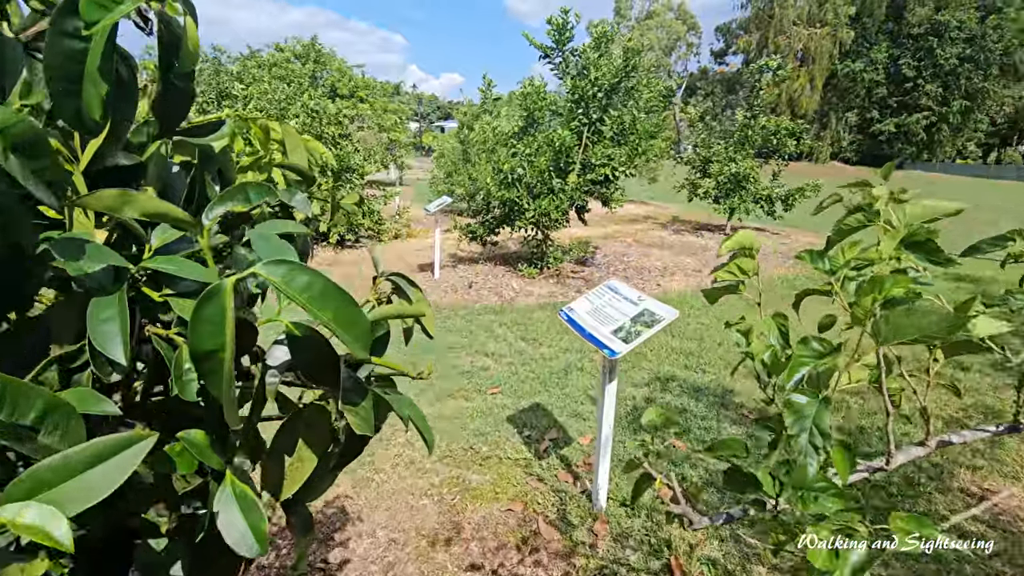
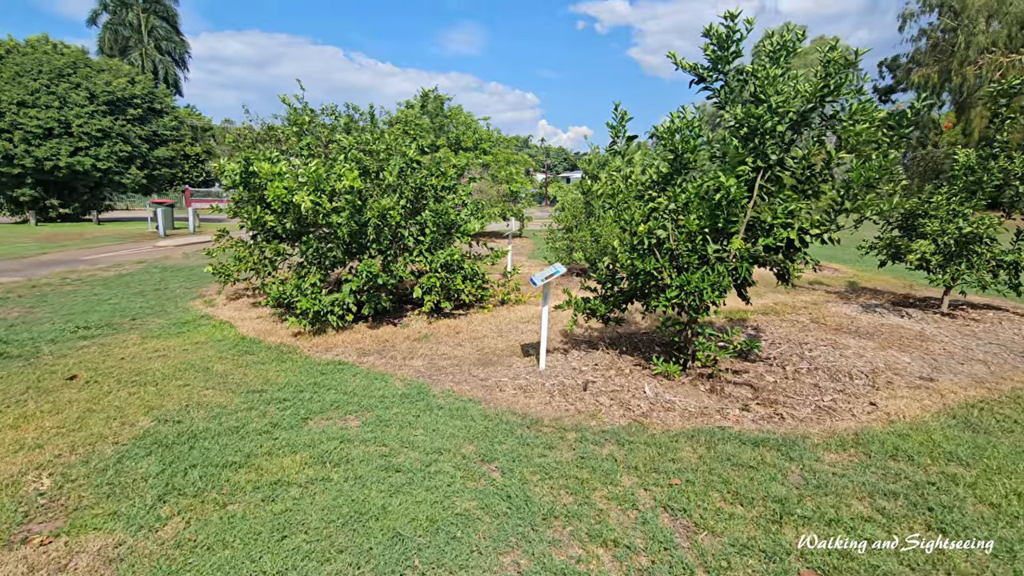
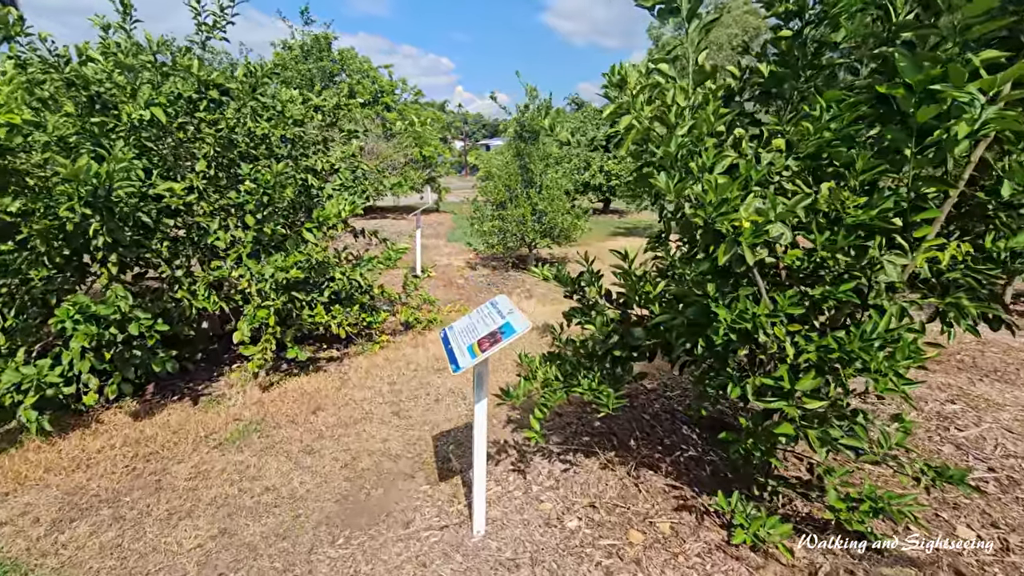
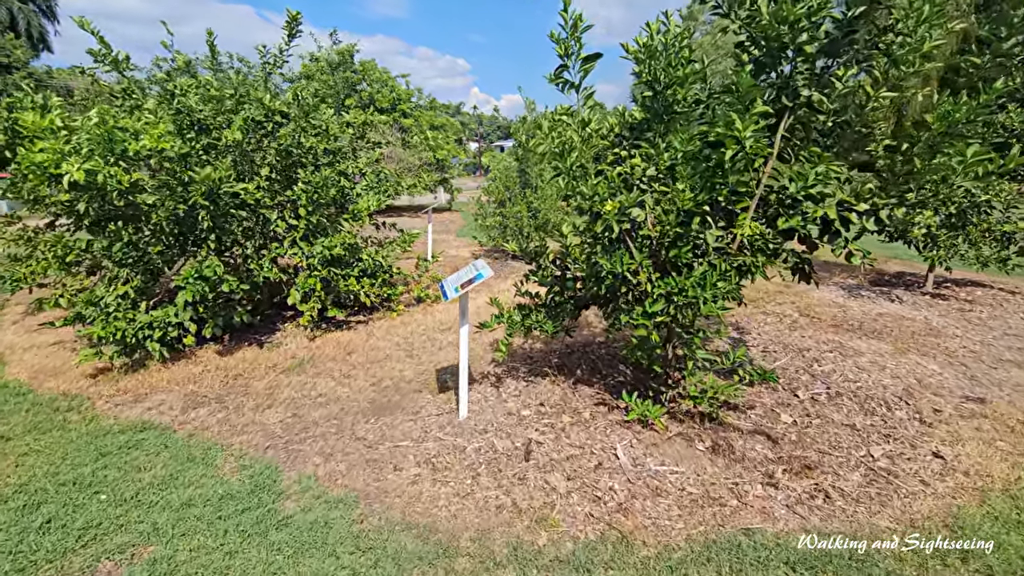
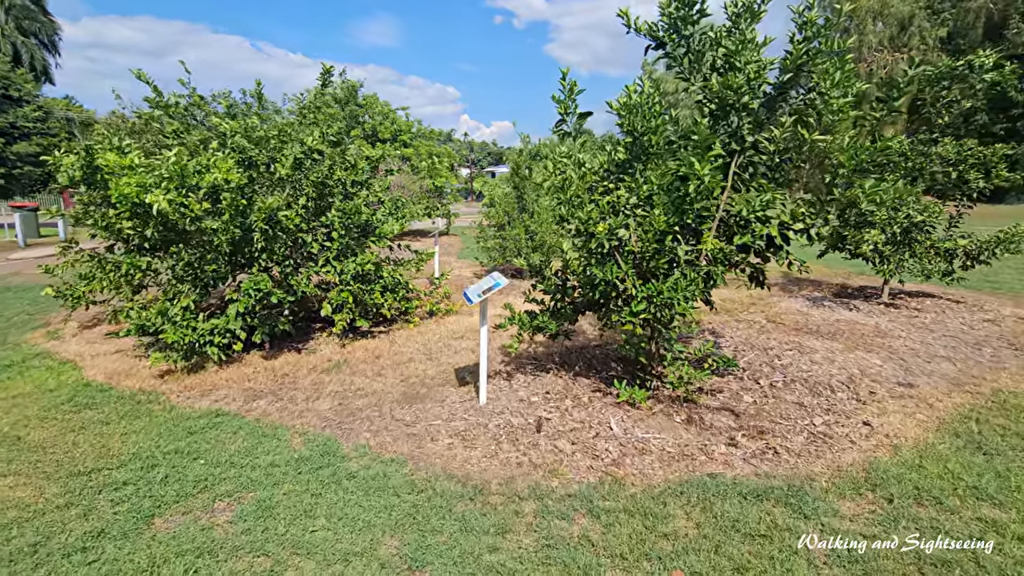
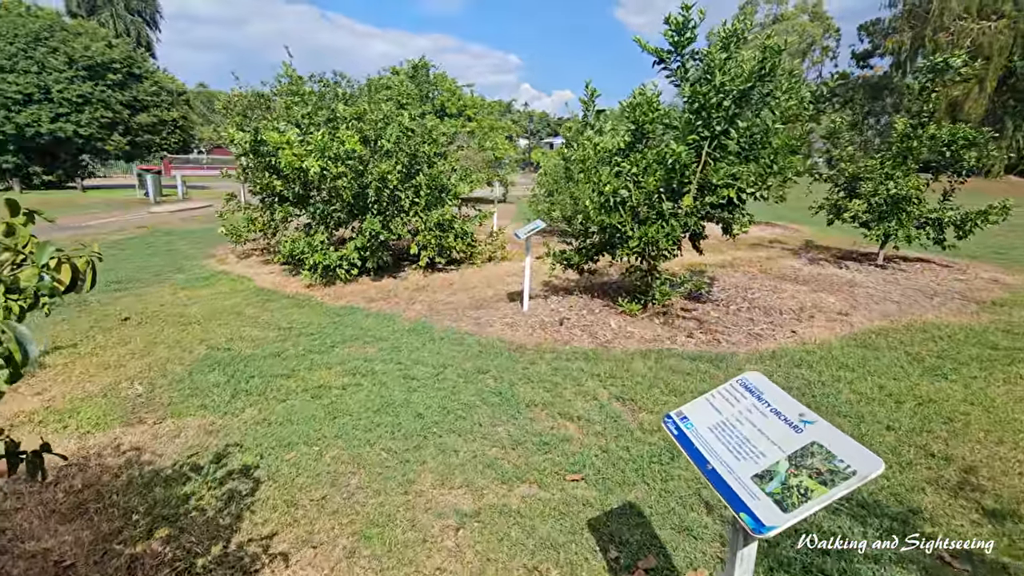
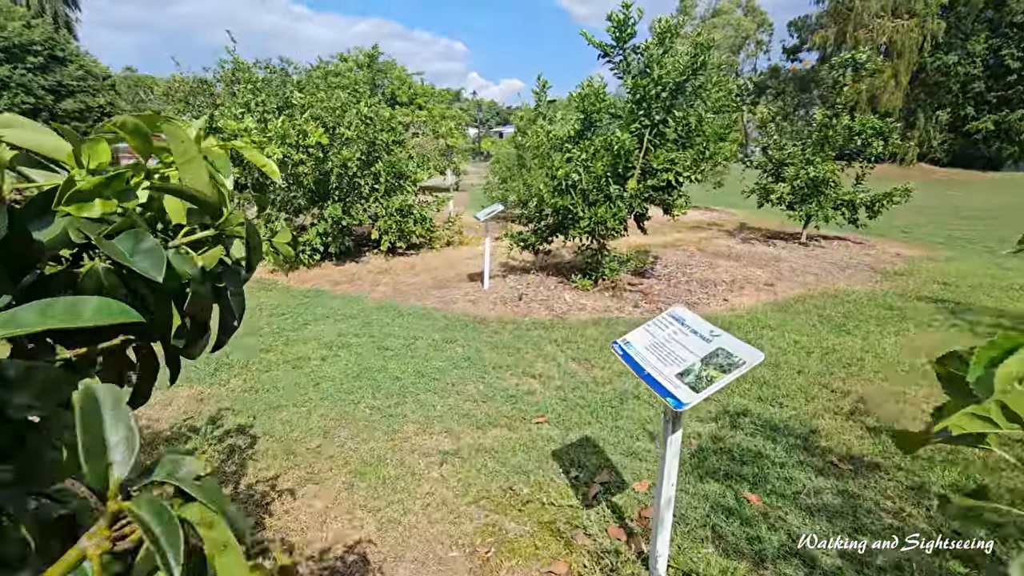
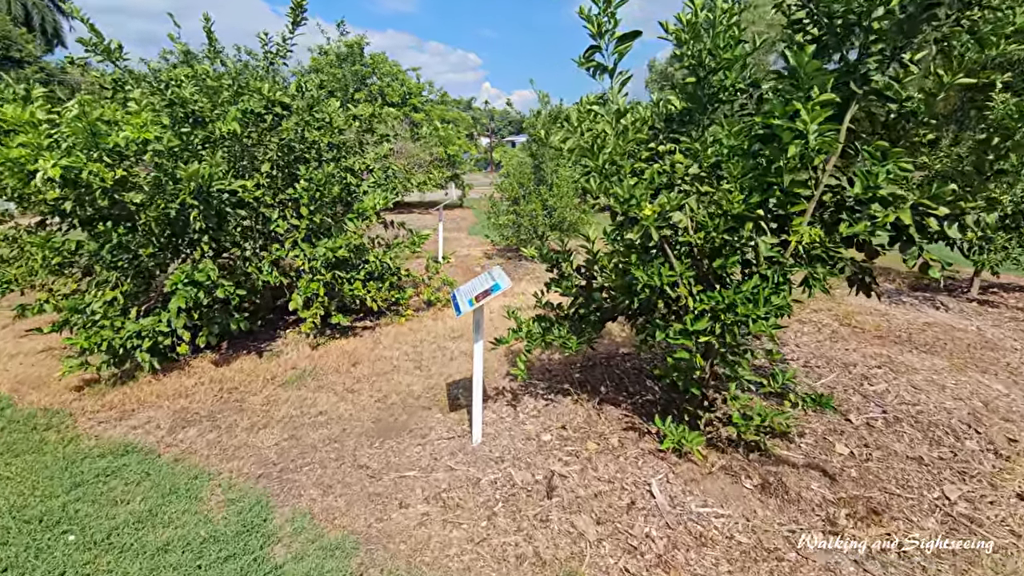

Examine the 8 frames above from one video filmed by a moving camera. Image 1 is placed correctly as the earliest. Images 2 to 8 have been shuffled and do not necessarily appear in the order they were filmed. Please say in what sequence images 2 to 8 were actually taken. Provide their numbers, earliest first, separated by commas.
7, 6, 2, 5, 4, 8, 3
